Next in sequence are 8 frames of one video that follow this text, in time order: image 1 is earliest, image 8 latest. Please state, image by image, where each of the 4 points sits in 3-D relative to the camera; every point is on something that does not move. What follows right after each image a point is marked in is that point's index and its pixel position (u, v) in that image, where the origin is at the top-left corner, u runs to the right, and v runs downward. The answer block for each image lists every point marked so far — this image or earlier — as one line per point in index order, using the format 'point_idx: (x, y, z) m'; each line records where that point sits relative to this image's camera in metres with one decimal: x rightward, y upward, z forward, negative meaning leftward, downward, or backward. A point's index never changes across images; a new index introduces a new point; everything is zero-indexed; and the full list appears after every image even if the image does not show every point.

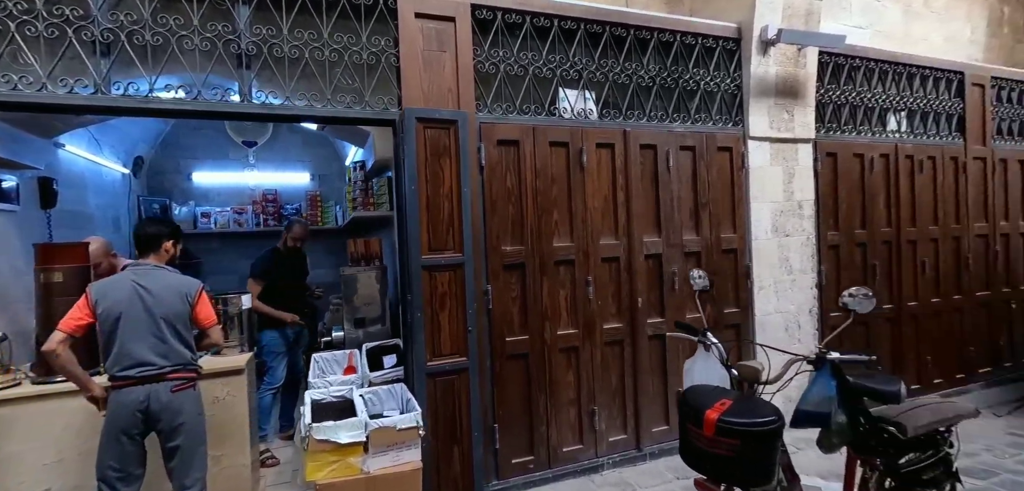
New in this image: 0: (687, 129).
0: (+1.0, +0.6, +2.8) m
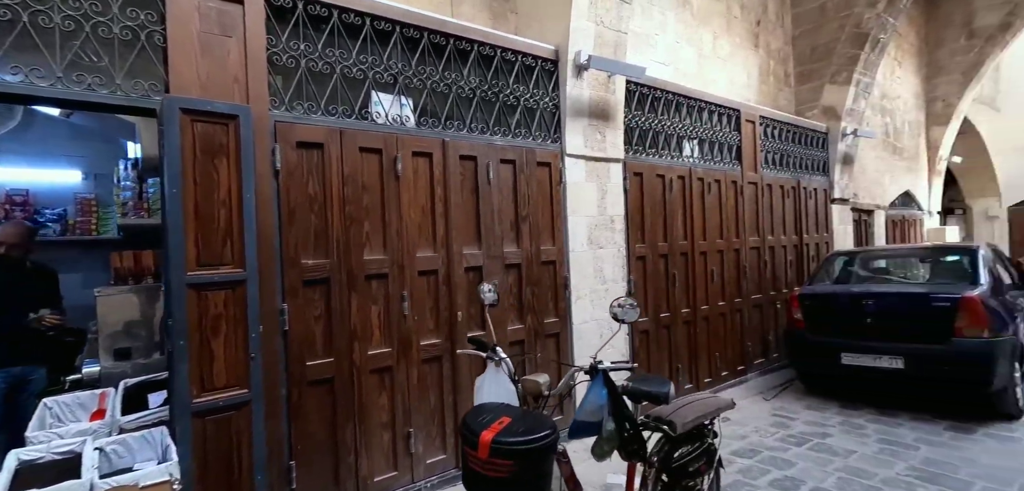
0: (0.0, +0.6, +2.8) m
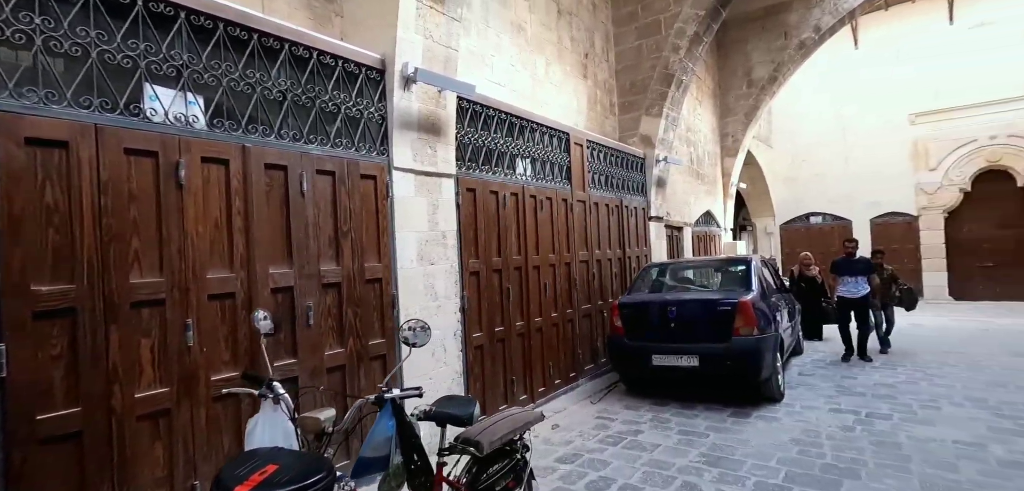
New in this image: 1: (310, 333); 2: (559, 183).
0: (-1.0, +0.5, +2.6) m
1: (-1.0, -0.4, +2.5) m
2: (+0.5, +0.6, +4.9) m
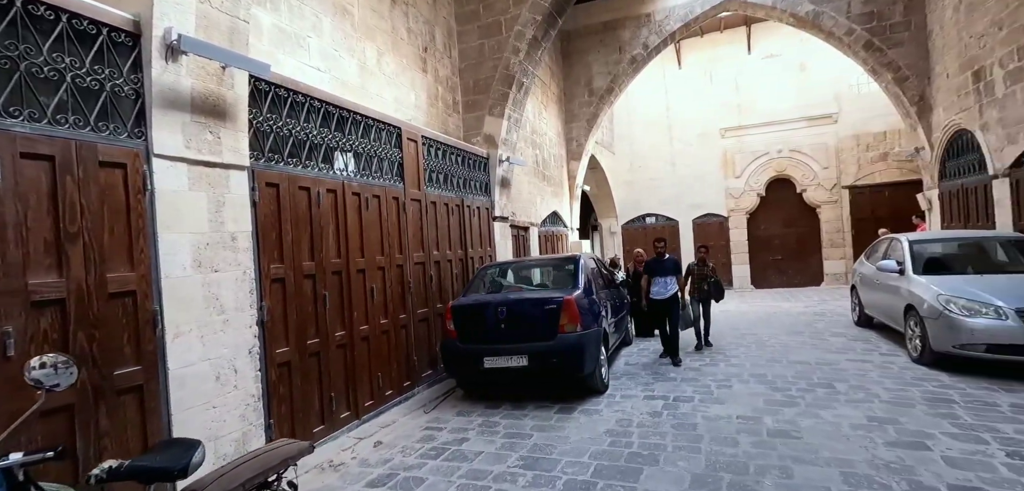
0: (-1.9, +0.5, +2.0) m
1: (-1.9, -0.5, +1.9) m
2: (-1.1, +0.6, +4.6) m
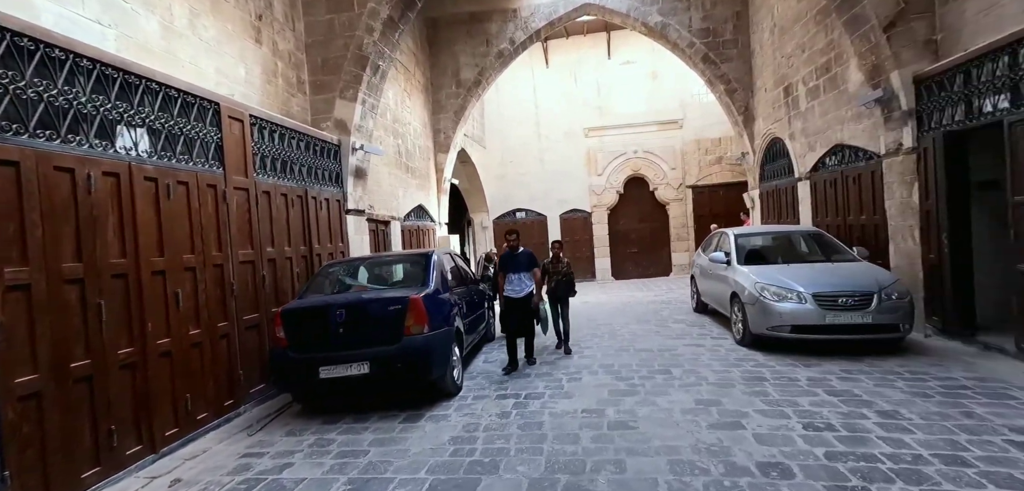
0: (-2.5, +0.5, +1.2) m
1: (-2.5, -0.5, +1.1) m
2: (-2.4, +0.6, +3.9) m
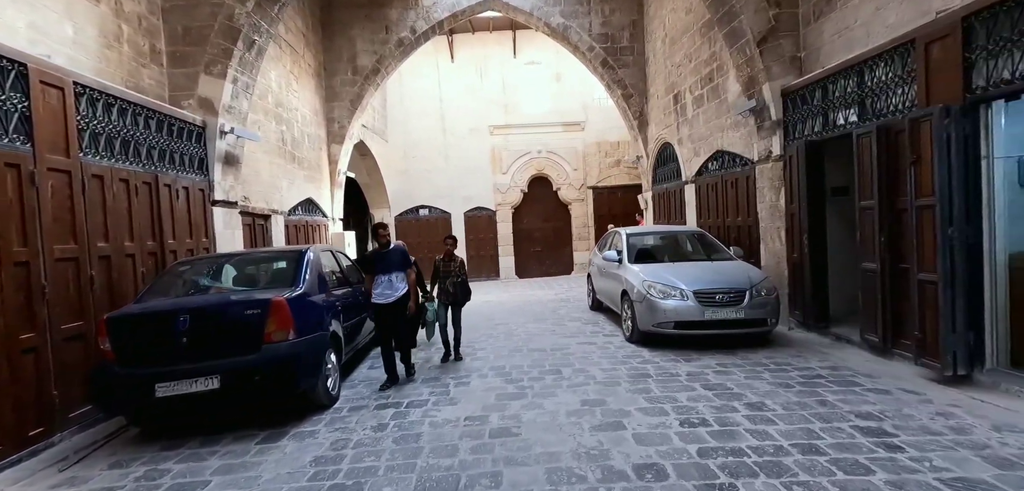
0: (-2.9, +0.5, +0.5) m
1: (-2.9, -0.4, +0.4) m
2: (-3.2, +0.7, +3.2) m
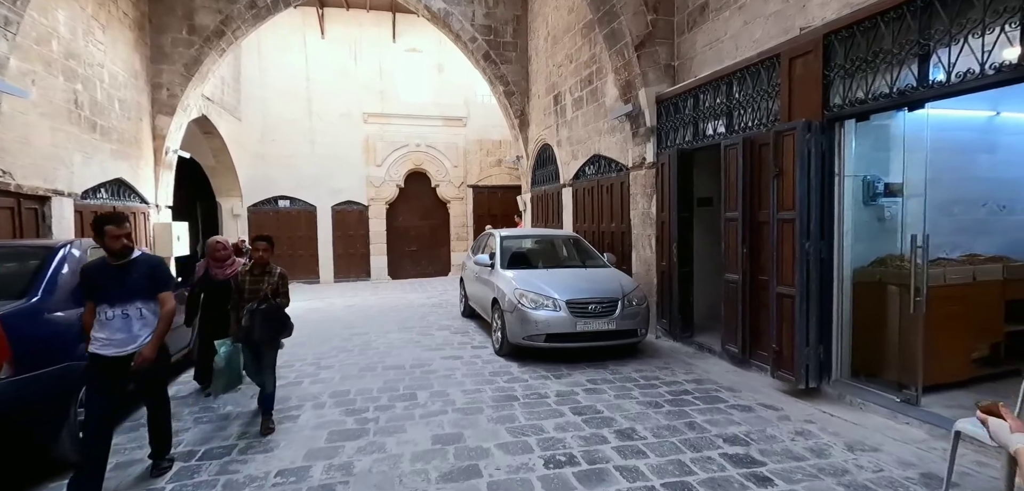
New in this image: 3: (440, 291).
0: (-3.0, +0.5, -0.9) m
1: (-3.0, -0.4, -0.9) m
2: (-4.0, +0.7, +1.7) m
3: (-1.6, -1.0, +10.8) m
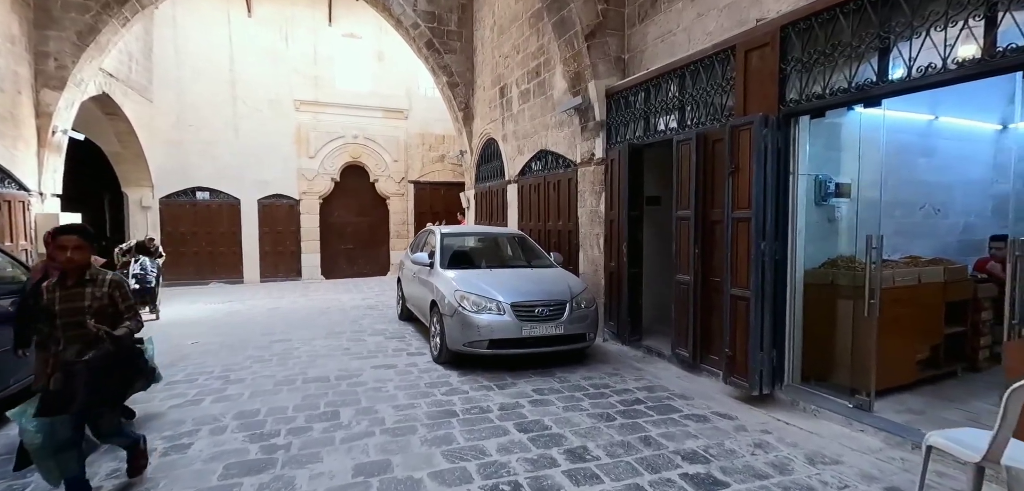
0: (-2.9, +0.6, -1.6) m
1: (-2.8, -0.4, -1.7) m
2: (-4.1, +0.8, +0.8) m
3: (-2.7, -0.9, +10.1) m
